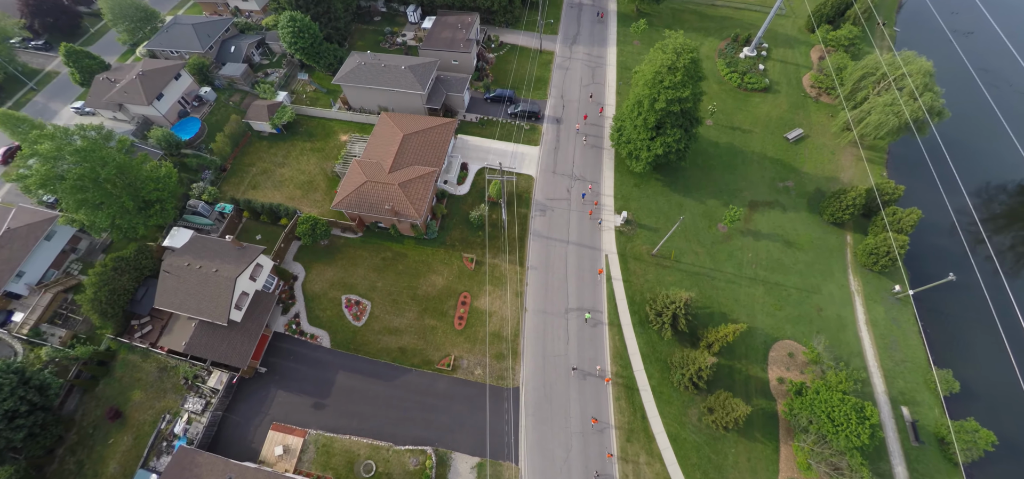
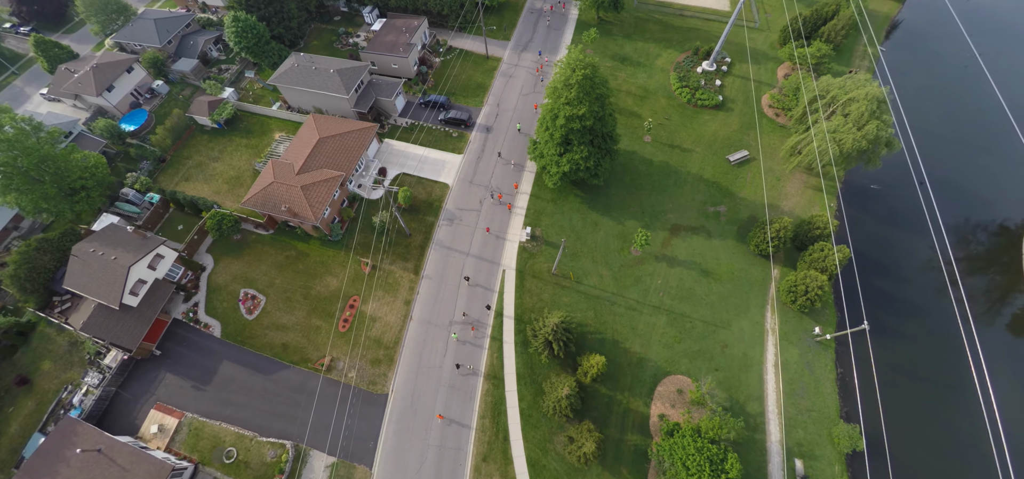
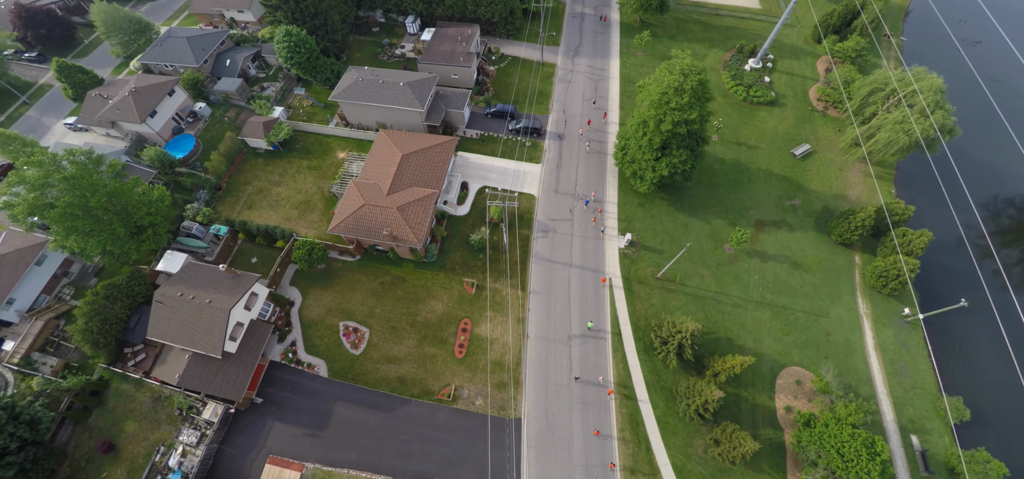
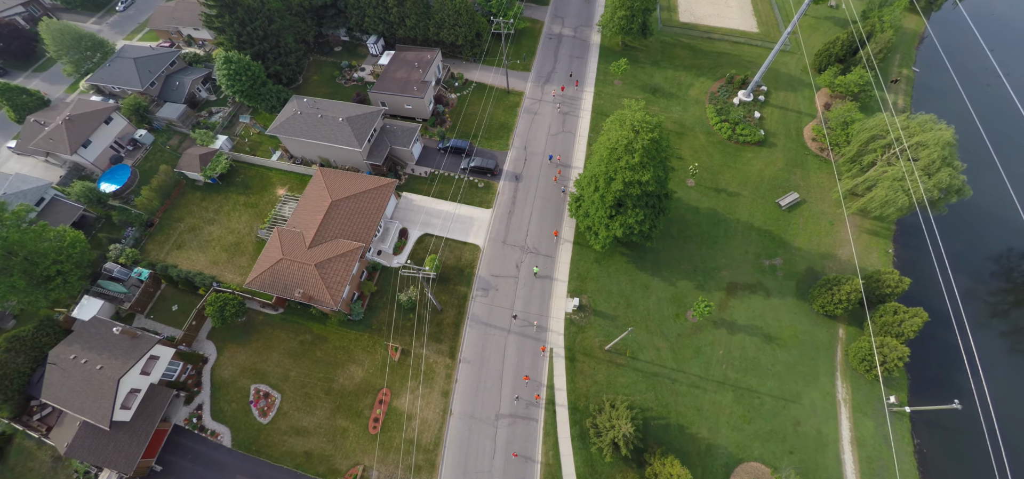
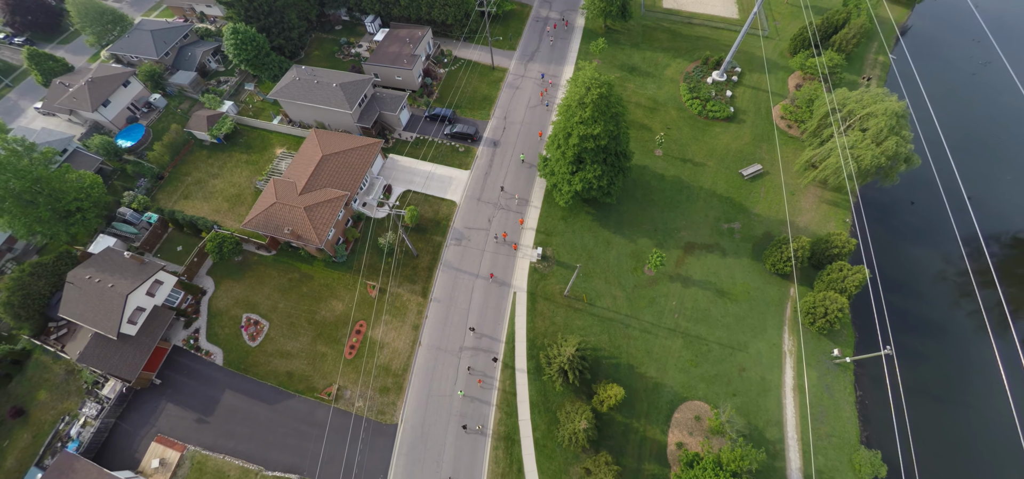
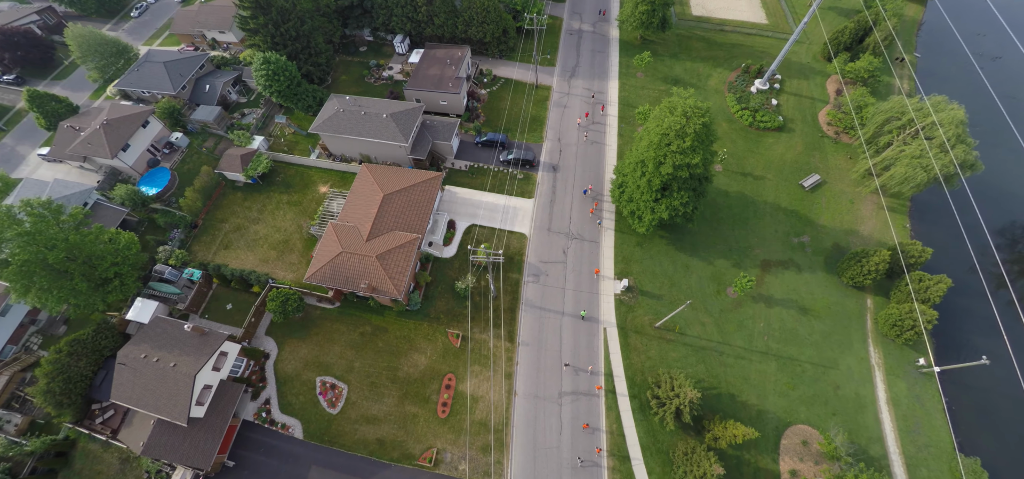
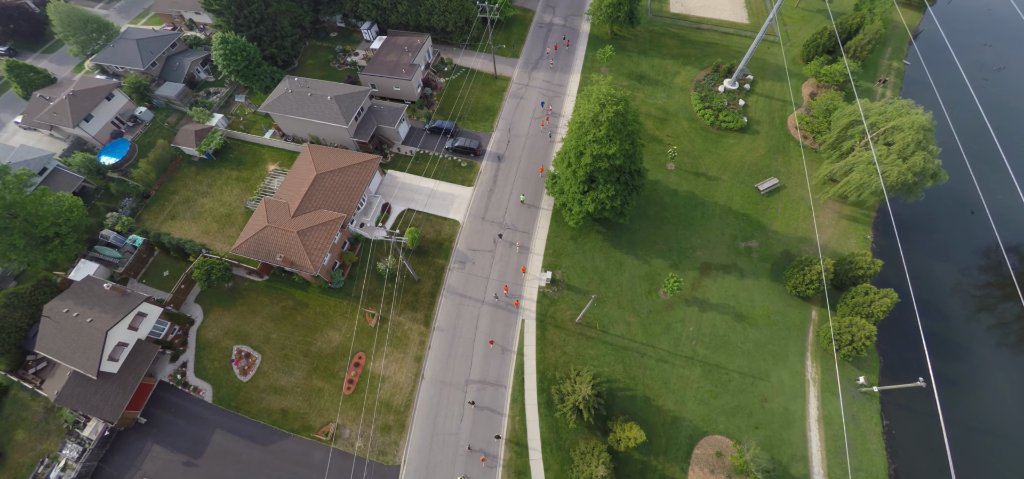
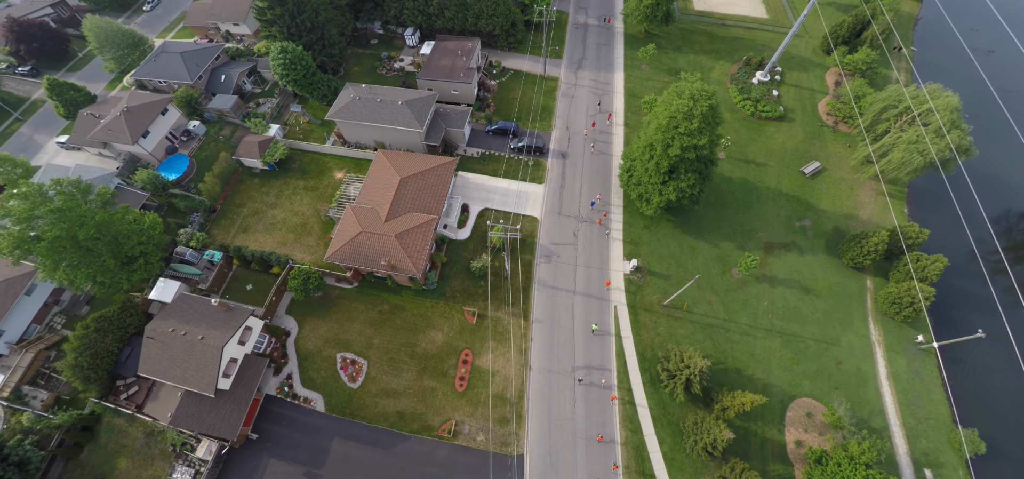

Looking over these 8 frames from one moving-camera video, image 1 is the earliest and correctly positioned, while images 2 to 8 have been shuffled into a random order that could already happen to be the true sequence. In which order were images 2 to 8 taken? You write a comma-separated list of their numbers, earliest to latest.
3, 8, 6, 4, 7, 5, 2
